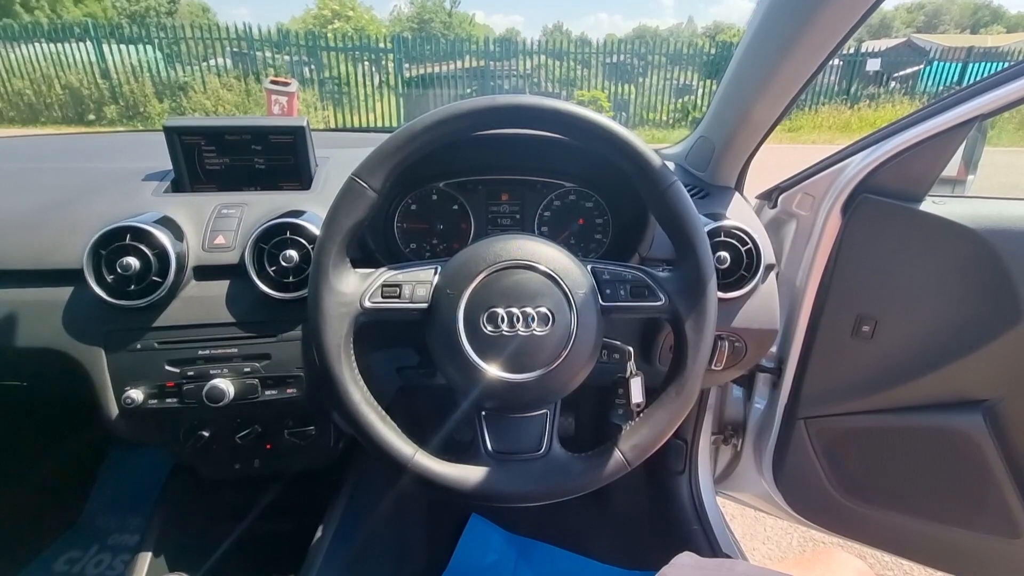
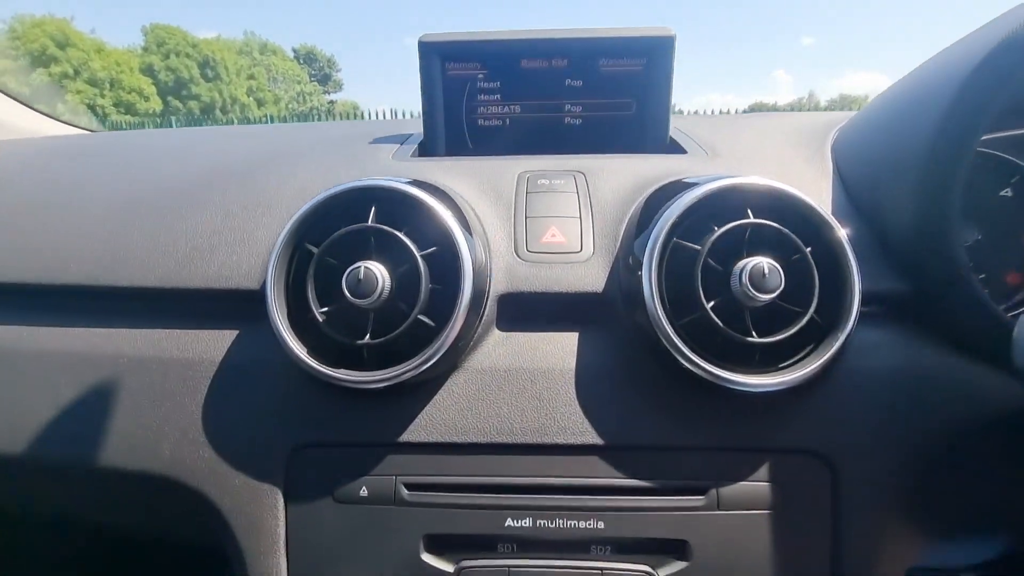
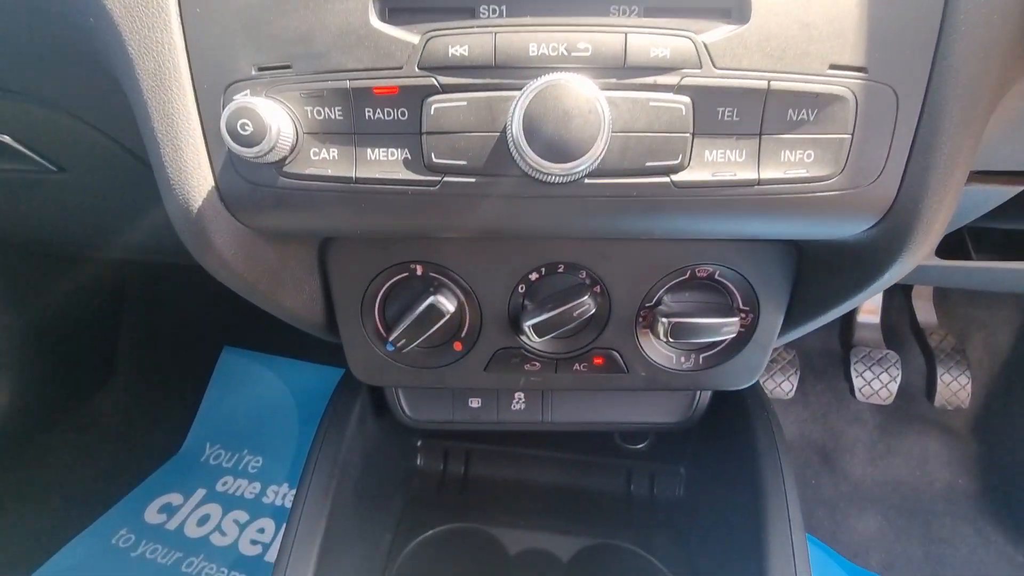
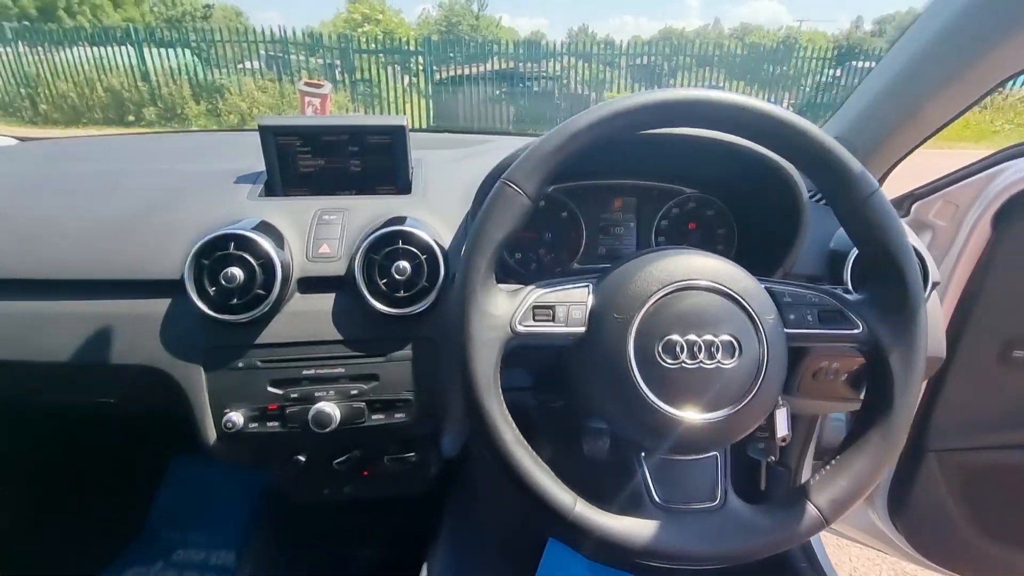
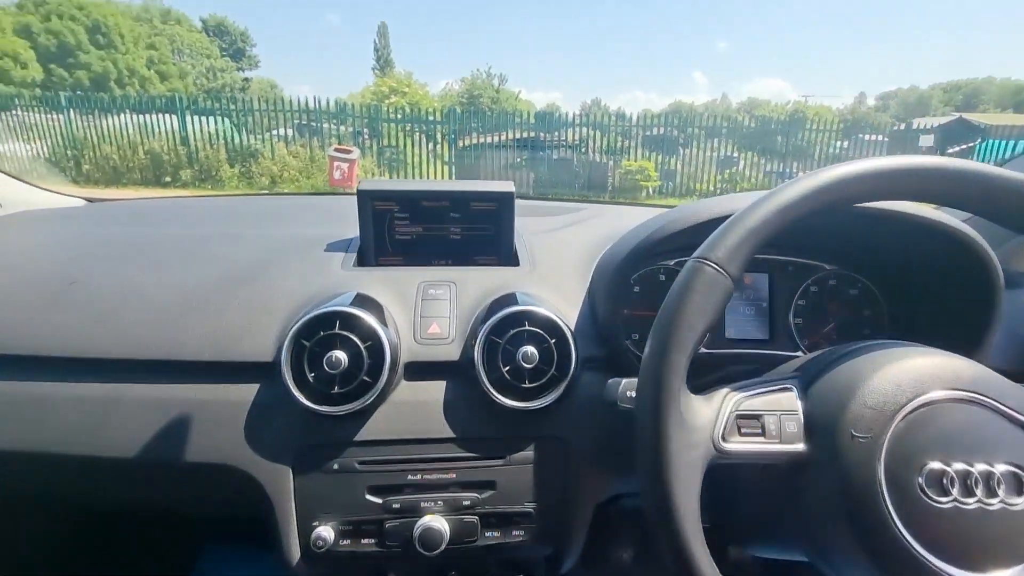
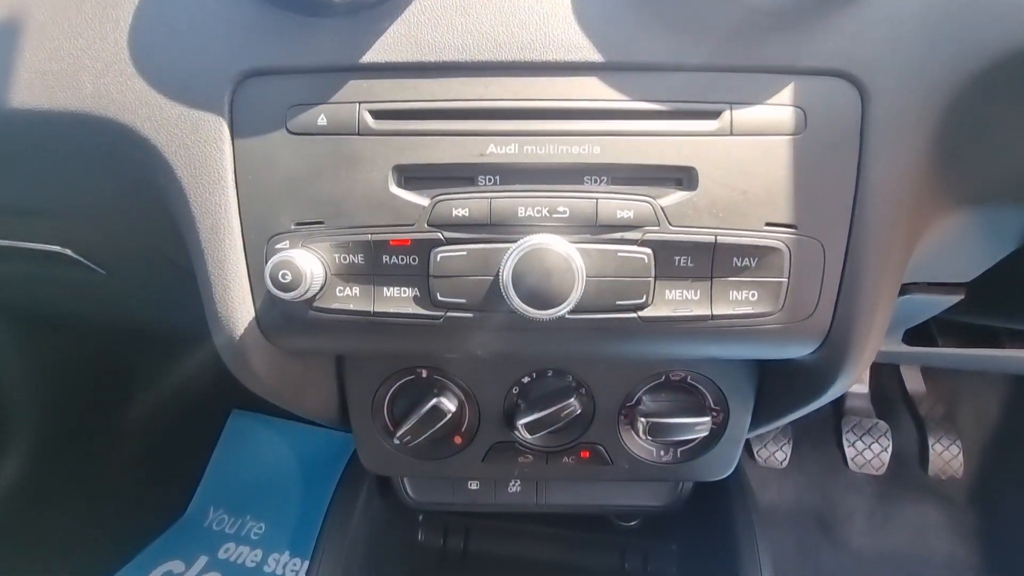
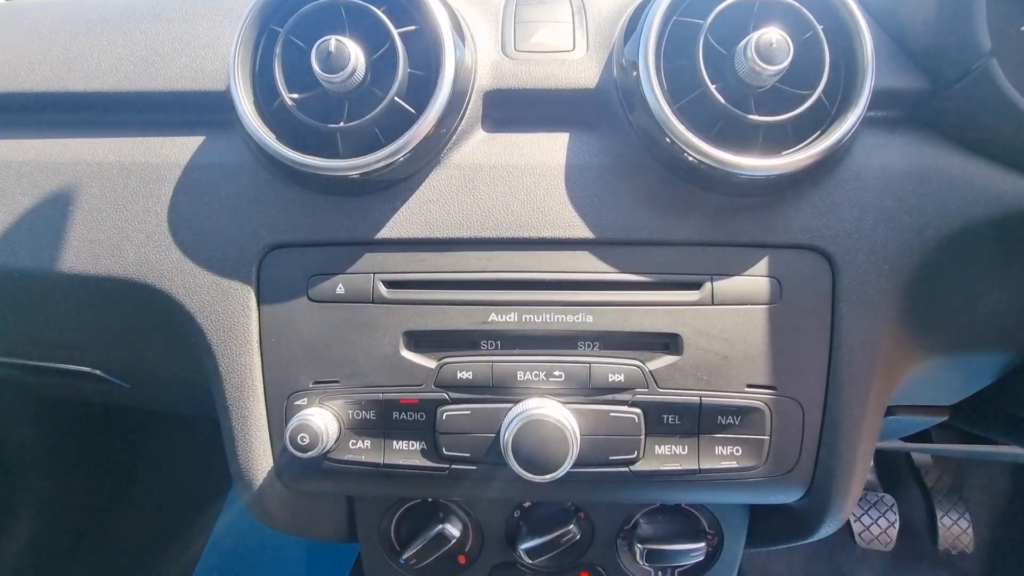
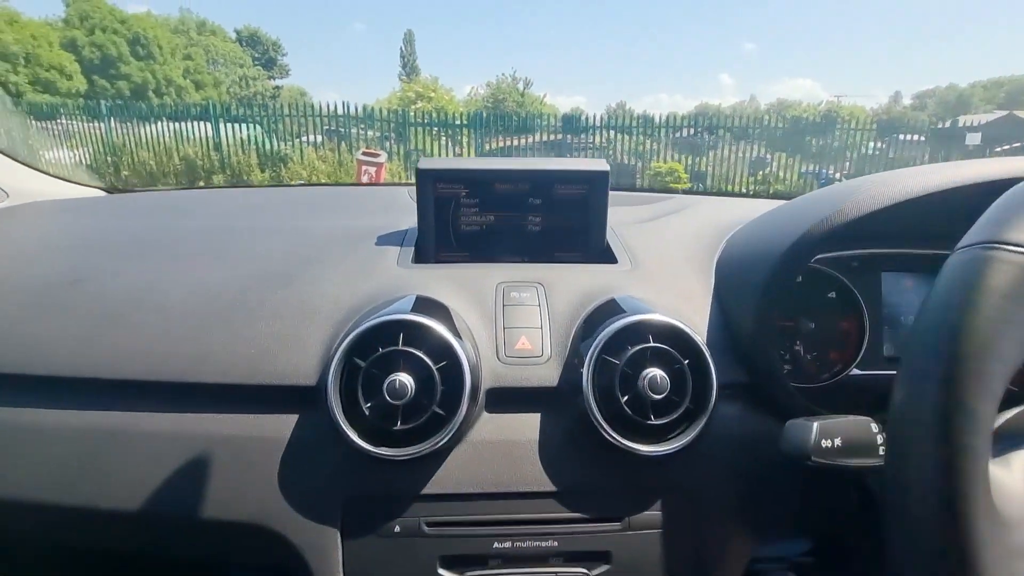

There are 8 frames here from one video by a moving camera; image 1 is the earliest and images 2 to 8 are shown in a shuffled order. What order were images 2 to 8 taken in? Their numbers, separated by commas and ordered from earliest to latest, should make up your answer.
4, 5, 8, 2, 7, 6, 3
